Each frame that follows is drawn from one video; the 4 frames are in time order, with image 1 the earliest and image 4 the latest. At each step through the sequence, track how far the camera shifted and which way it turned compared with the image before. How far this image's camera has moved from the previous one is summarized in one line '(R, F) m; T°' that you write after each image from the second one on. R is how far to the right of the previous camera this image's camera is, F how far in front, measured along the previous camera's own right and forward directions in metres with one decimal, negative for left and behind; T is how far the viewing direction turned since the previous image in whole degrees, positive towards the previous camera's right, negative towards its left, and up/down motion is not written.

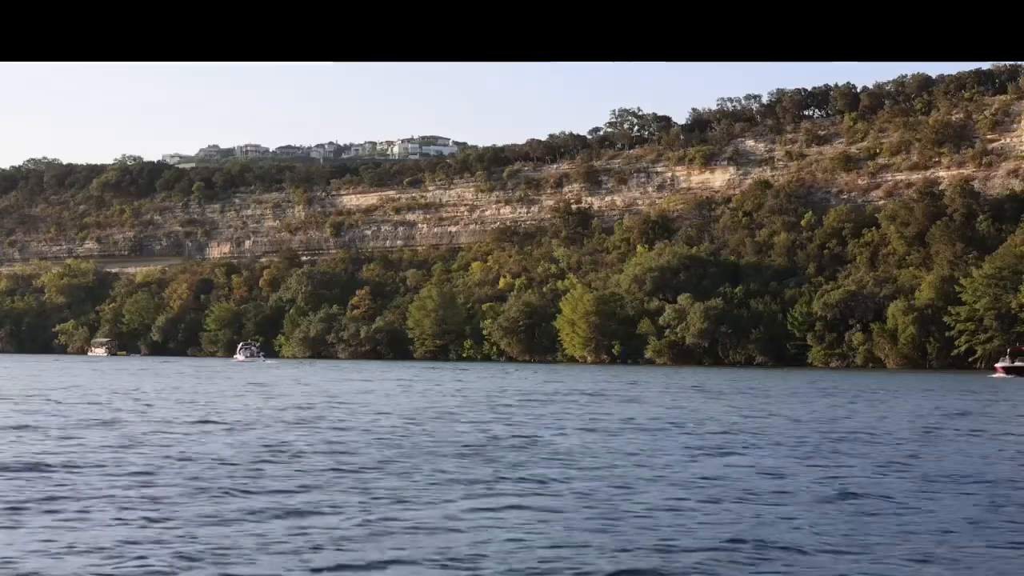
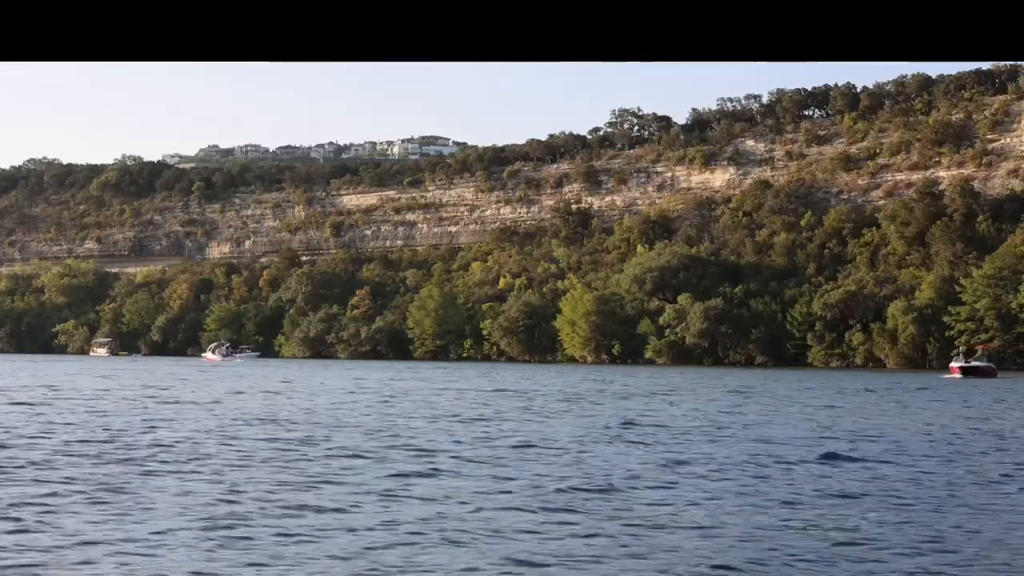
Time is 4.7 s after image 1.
(-2.0, -1.7) m; 0°
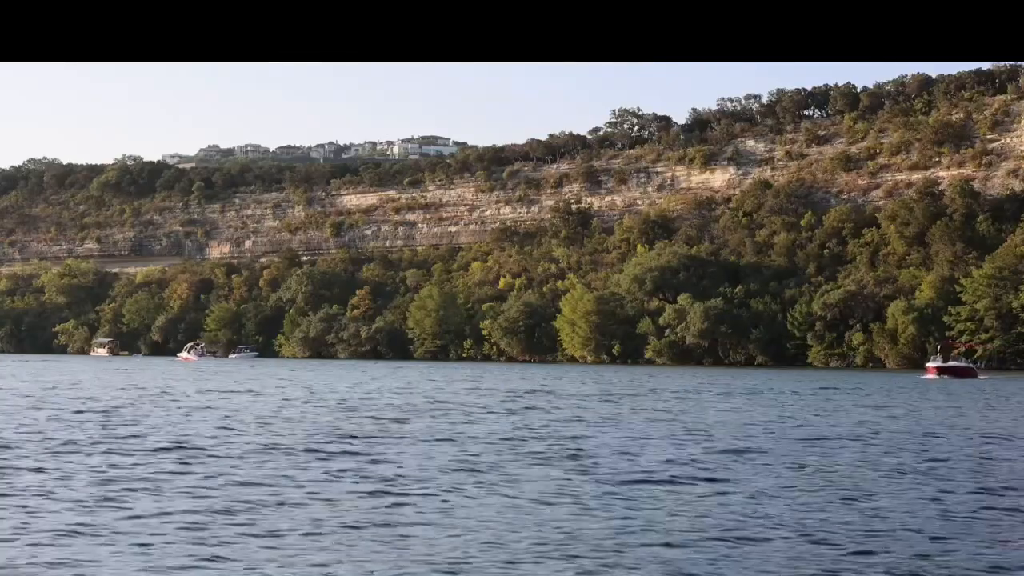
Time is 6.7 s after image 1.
(+0.6, -0.5) m; 0°
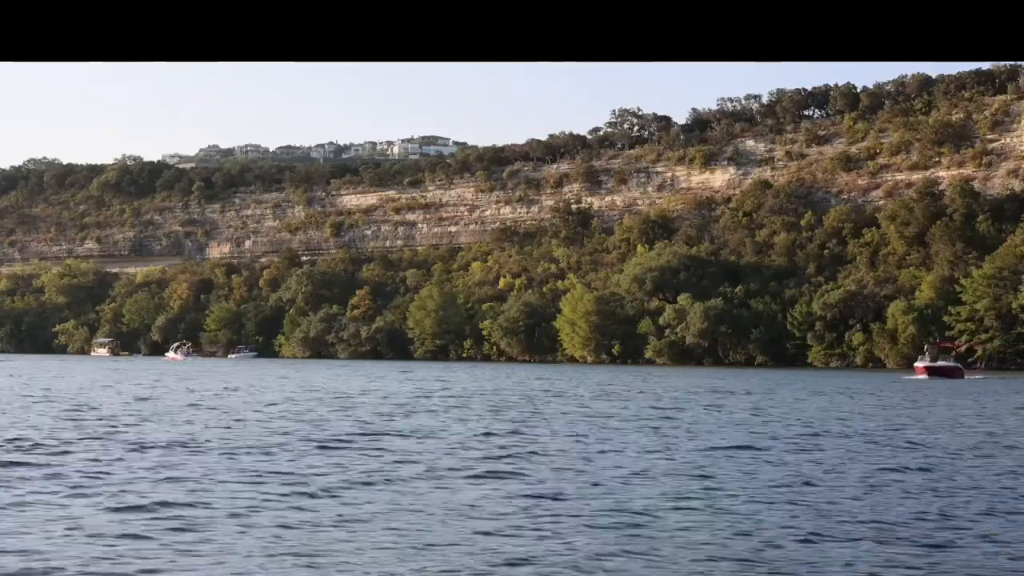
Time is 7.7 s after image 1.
(+1.4, +2.4) m; 0°
